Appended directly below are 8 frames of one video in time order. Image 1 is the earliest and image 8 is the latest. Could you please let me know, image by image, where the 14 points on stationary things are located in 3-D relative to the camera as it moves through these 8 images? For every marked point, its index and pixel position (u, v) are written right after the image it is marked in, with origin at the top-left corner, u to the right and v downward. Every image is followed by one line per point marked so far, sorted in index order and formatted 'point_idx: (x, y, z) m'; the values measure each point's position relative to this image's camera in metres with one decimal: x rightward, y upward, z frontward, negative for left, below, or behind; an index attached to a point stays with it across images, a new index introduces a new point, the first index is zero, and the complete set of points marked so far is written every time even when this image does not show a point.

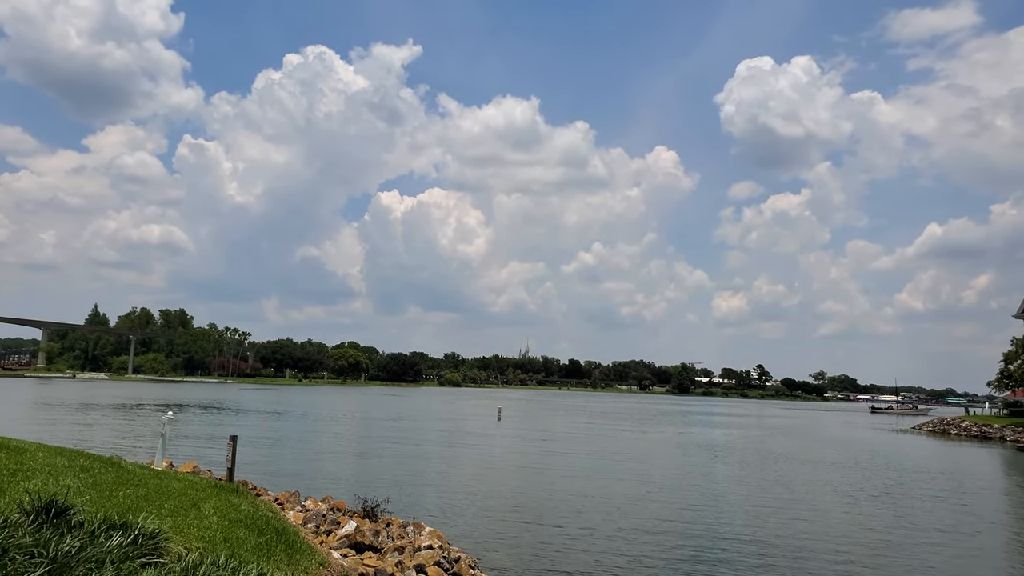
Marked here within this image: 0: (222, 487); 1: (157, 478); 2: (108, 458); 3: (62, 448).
0: (-5.3, -3.7, +14.3) m
1: (-6.0, -3.3, +13.2) m
2: (-7.3, -3.1, +14.1) m
3: (-9.4, -3.2, +15.7) m
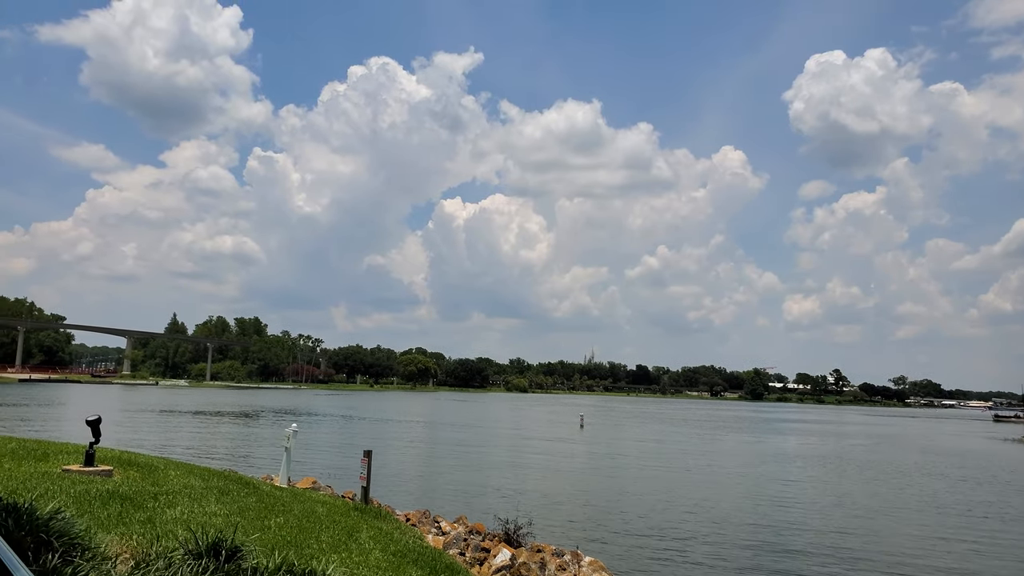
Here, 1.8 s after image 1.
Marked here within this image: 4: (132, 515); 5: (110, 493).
0: (-2.4, -3.7, +12.8) m
1: (-3.2, -3.3, +11.9) m
2: (-4.4, -3.2, +12.8) m
3: (-6.4, -3.2, +14.6) m
4: (-4.2, -2.5, +8.7) m
5: (-5.0, -2.5, +9.6) m
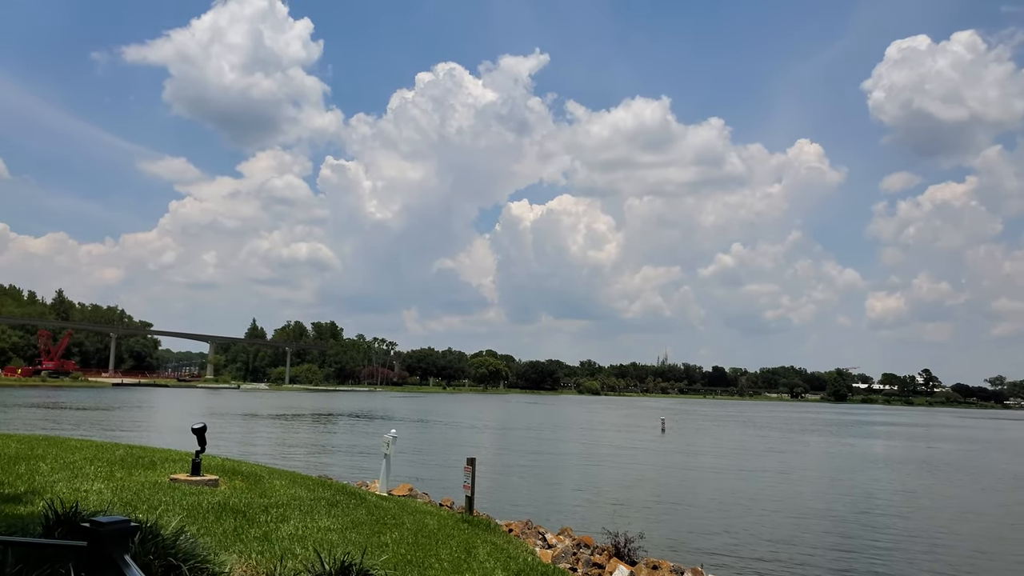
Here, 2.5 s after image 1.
0: (-0.6, -3.7, +12.2) m
1: (-1.5, -3.3, +11.3) m
2: (-2.6, -3.2, +12.3) m
3: (-4.4, -3.3, +14.3) m
4: (-2.8, -2.6, +8.2) m
5: (-3.4, -2.6, +9.2) m
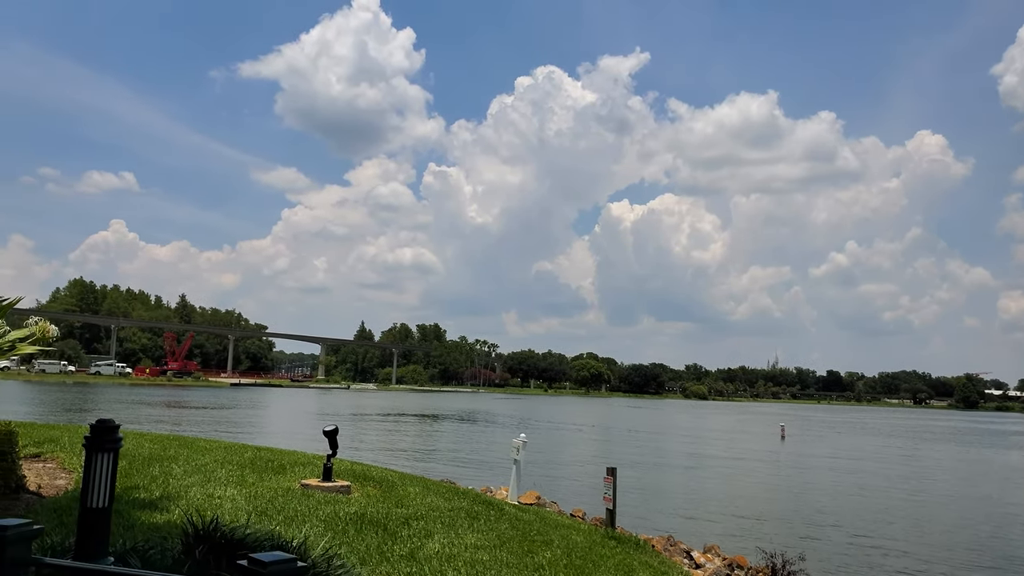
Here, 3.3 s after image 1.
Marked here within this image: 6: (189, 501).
0: (+1.6, -3.6, +11.0) m
1: (+0.5, -3.2, +10.3) m
2: (-0.4, -3.1, +11.4) m
3: (-2.0, -3.2, +13.6) m
4: (-1.1, -2.5, +7.3) m
5: (-1.6, -2.5, +8.4) m
6: (-3.3, -2.2, +7.9) m
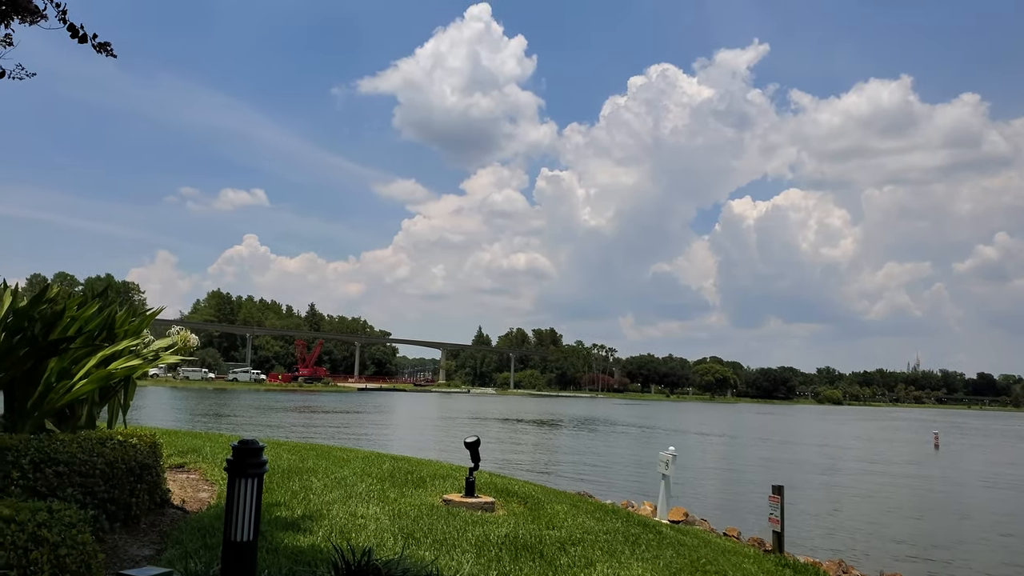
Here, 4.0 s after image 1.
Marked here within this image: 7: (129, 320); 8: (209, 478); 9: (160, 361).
0: (+3.6, -3.5, +9.7) m
1: (+2.4, -3.1, +9.1) m
2: (+1.7, -3.1, +10.4) m
3: (+0.5, -3.2, +12.8) m
4: (+0.4, -2.4, +6.5) m
5: (0.0, -2.5, +7.6) m
6: (-1.7, -2.2, +7.3) m
7: (-5.1, -0.4, +10.3) m
8: (-3.9, -2.4, +9.9) m
9: (-4.5, -0.9, +10.0) m
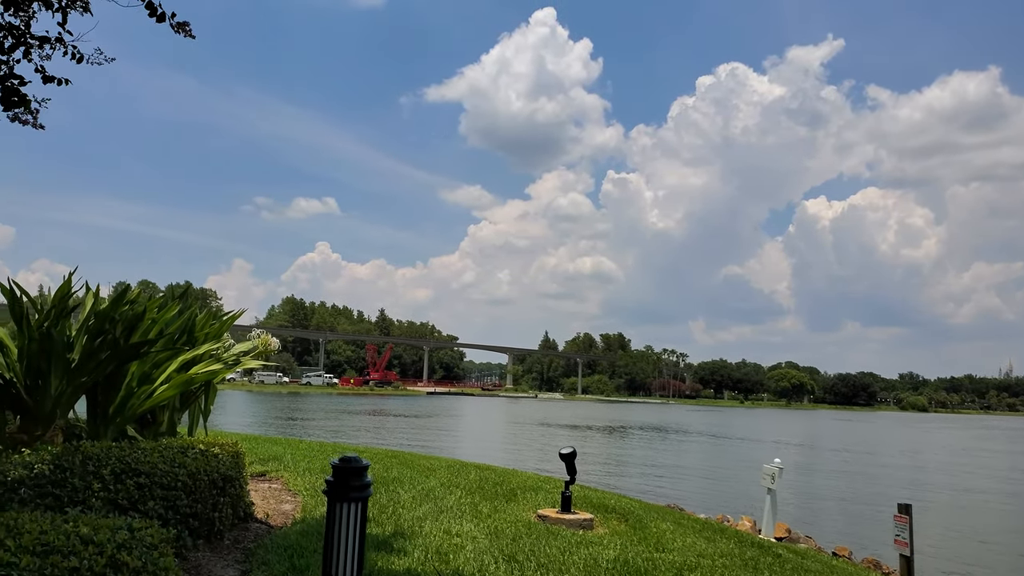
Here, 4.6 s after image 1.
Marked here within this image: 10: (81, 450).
0: (+4.7, -3.5, +8.6) m
1: (+3.5, -3.1, +8.1) m
2: (+2.9, -3.1, +9.5) m
3: (+1.9, -3.2, +11.9) m
4: (+1.2, -2.4, +5.7) m
5: (+1.0, -2.5, +6.9) m
6: (-0.7, -2.2, +6.7) m
7: (-3.9, -0.5, +10.0) m
8: (-2.7, -2.4, +9.5) m
9: (-3.3, -1.0, +9.6) m
10: (-3.6, -1.4, +6.4) m
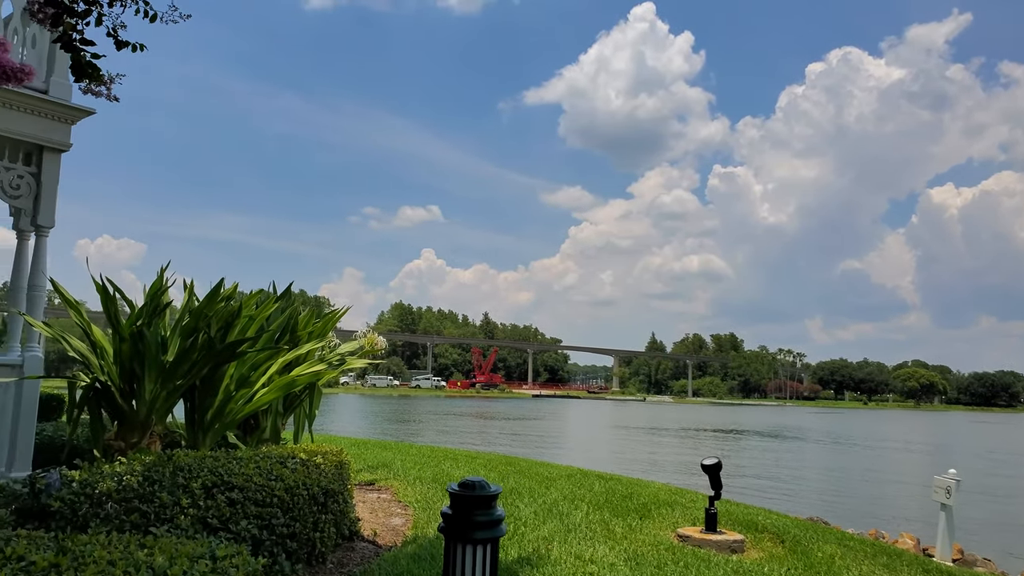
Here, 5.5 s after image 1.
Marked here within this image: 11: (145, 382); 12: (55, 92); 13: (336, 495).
0: (+6.0, -3.2, +6.8) m
1: (+4.8, -2.9, +6.5) m
2: (+4.3, -2.9, +7.9) m
3: (+3.6, -3.1, +10.5) m
4: (+2.2, -2.2, +4.4) m
5: (+2.1, -2.3, +5.6) m
6: (+0.3, -2.1, +5.6) m
7: (-2.4, -0.4, +9.3) m
8: (-1.2, -2.3, +8.6) m
9: (-1.9, -0.9, +8.9) m
10: (-2.5, -1.3, +5.8) m
11: (-3.3, -0.8, +6.9) m
12: (-4.8, +2.0, +8.1) m
13: (-1.4, -1.6, +6.2) m
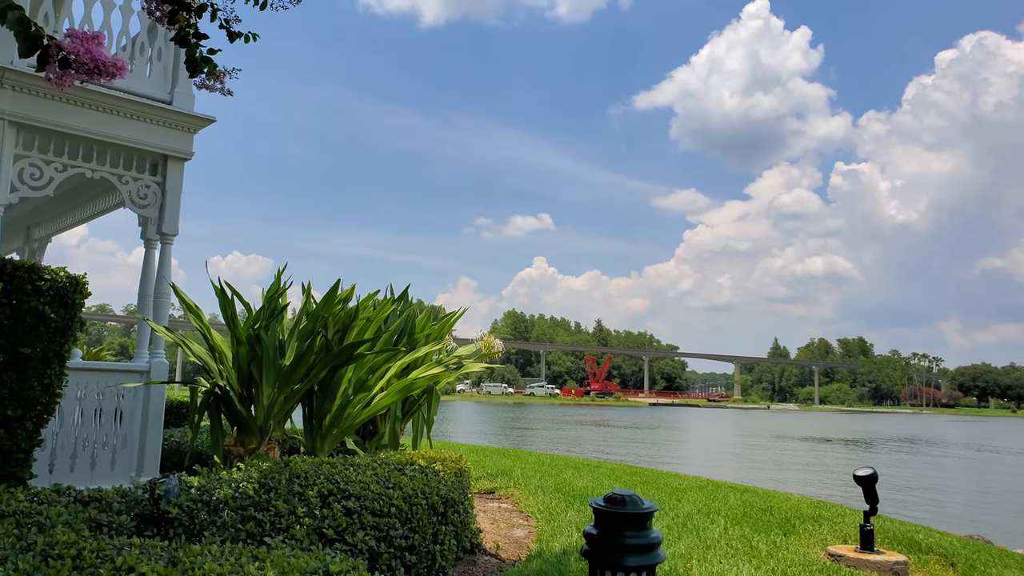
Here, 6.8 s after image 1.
0: (+7.1, -3.0, +5.4) m
1: (+5.8, -2.7, +5.2) m
2: (+5.5, -2.7, +6.7) m
3: (+5.2, -3.0, +9.3) m
4: (+2.9, -2.1, +3.5) m
5: (+2.9, -2.2, +4.7) m
6: (+1.2, -2.0, +5.0) m
7: (-1.0, -0.4, +9.1) m
8: (+0.1, -2.3, +8.2) m
9: (-0.5, -0.9, +8.5) m
10: (-1.6, -1.3, +5.6) m
11: (-2.2, -0.9, +6.8) m
12: (-3.5, +2.0, +8.3) m
13: (-0.4, -1.6, +5.8) m
